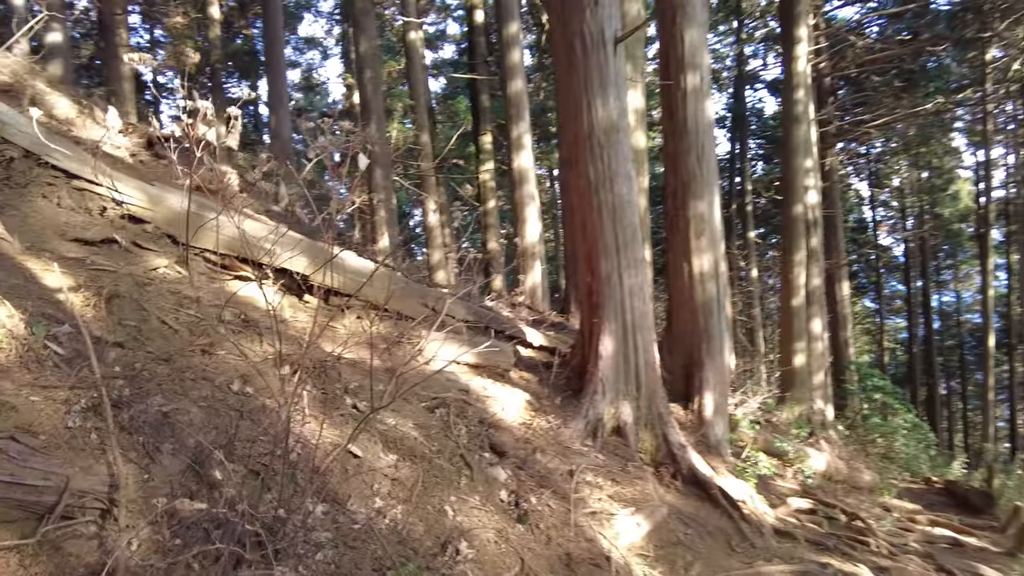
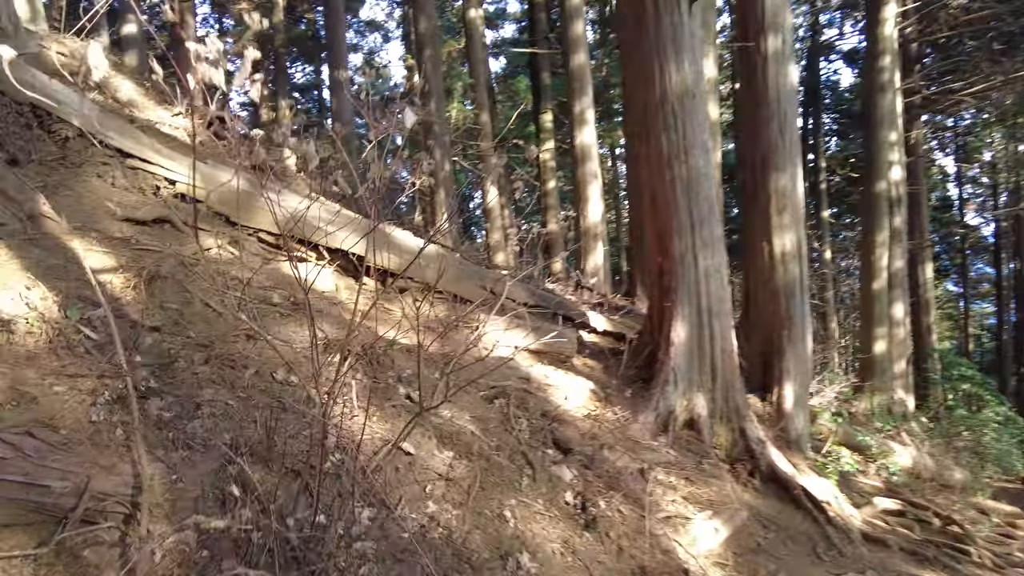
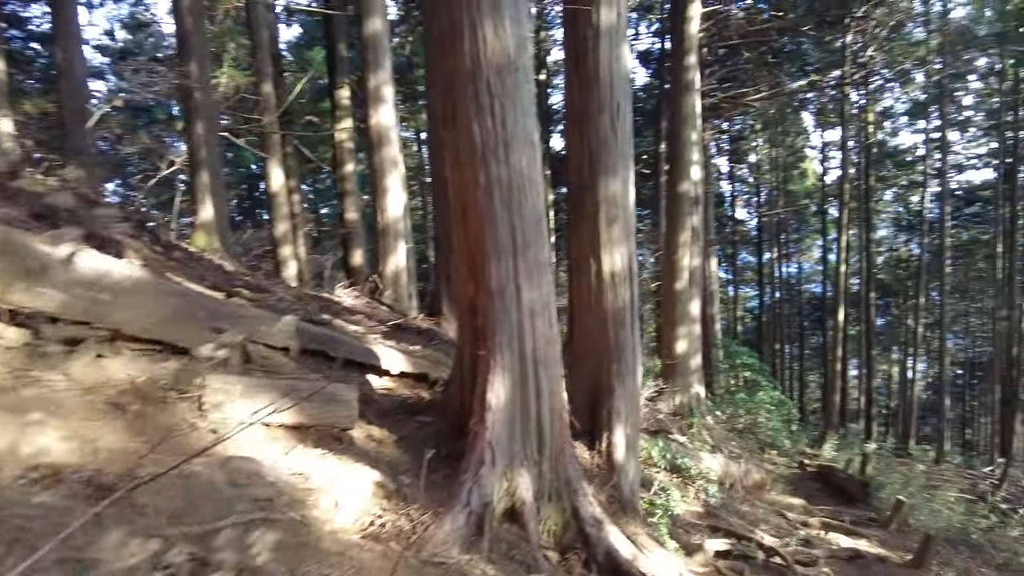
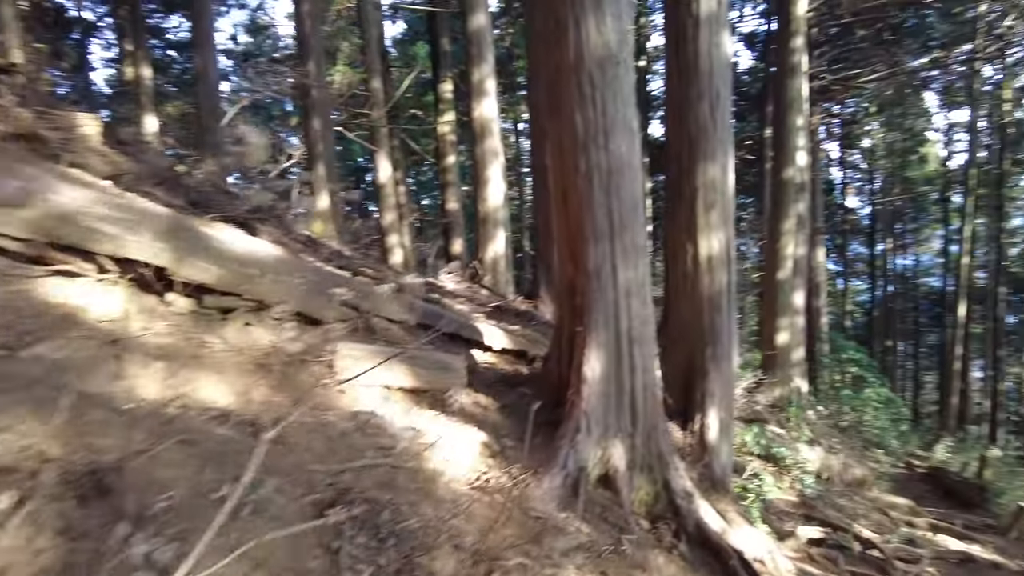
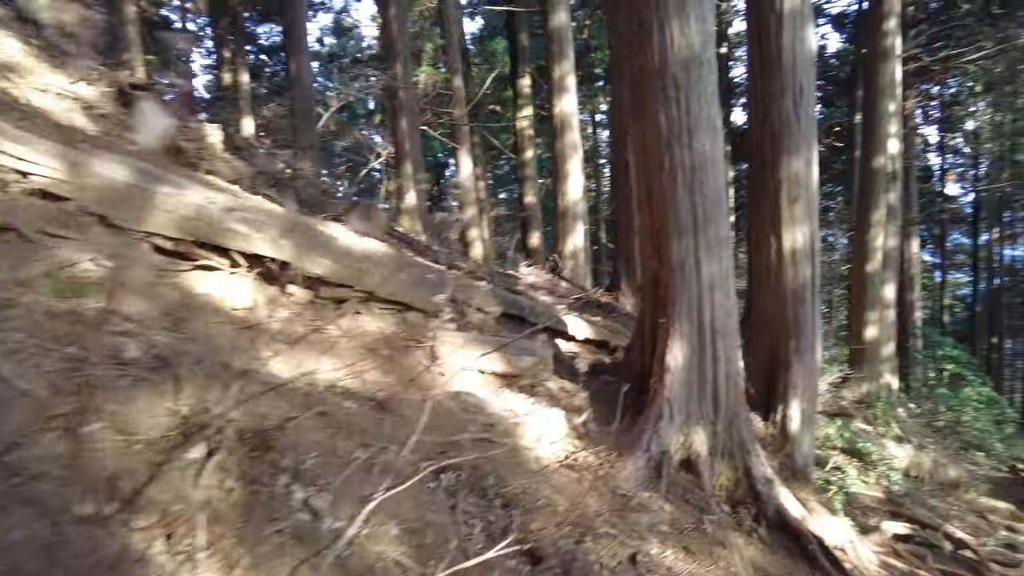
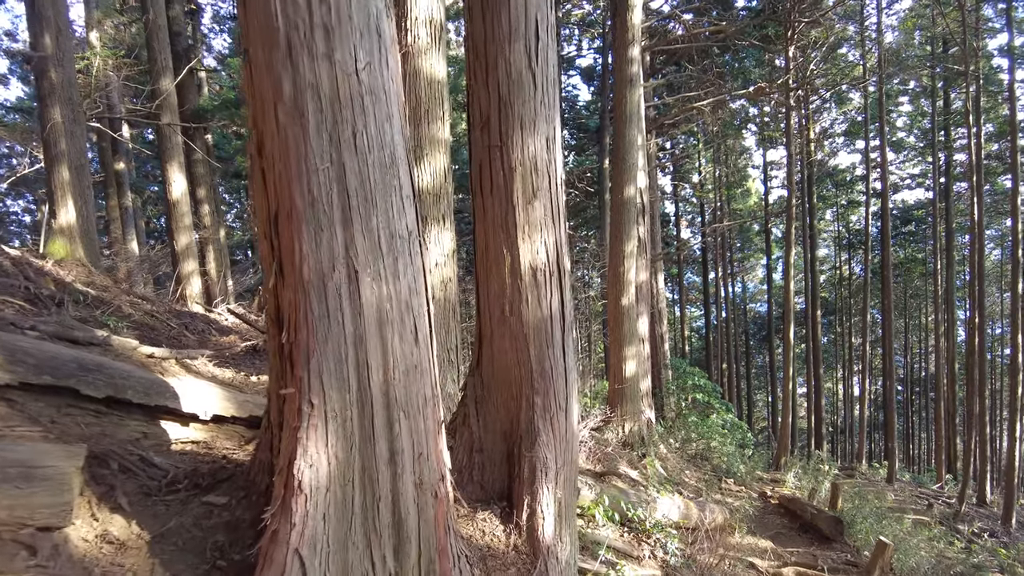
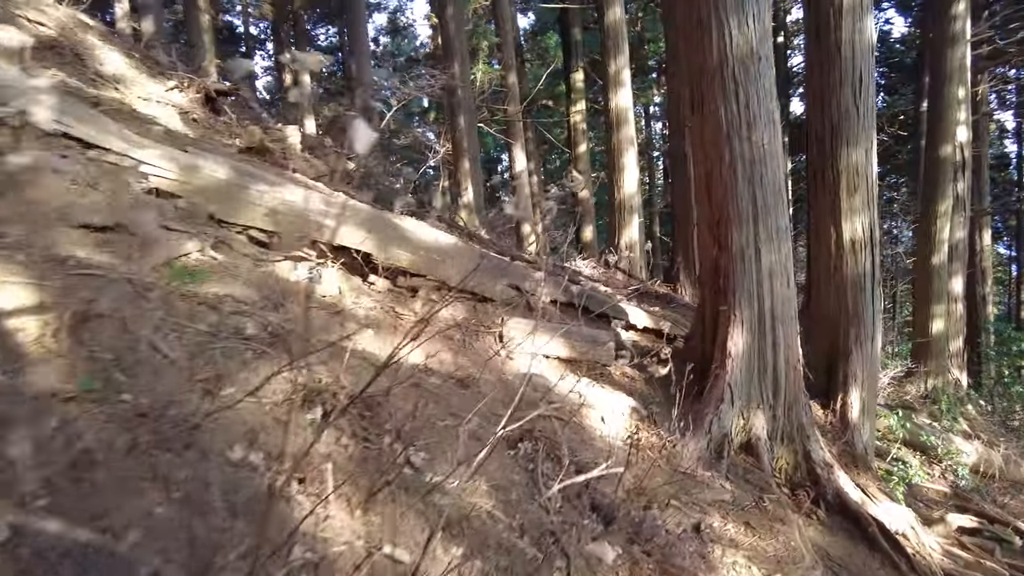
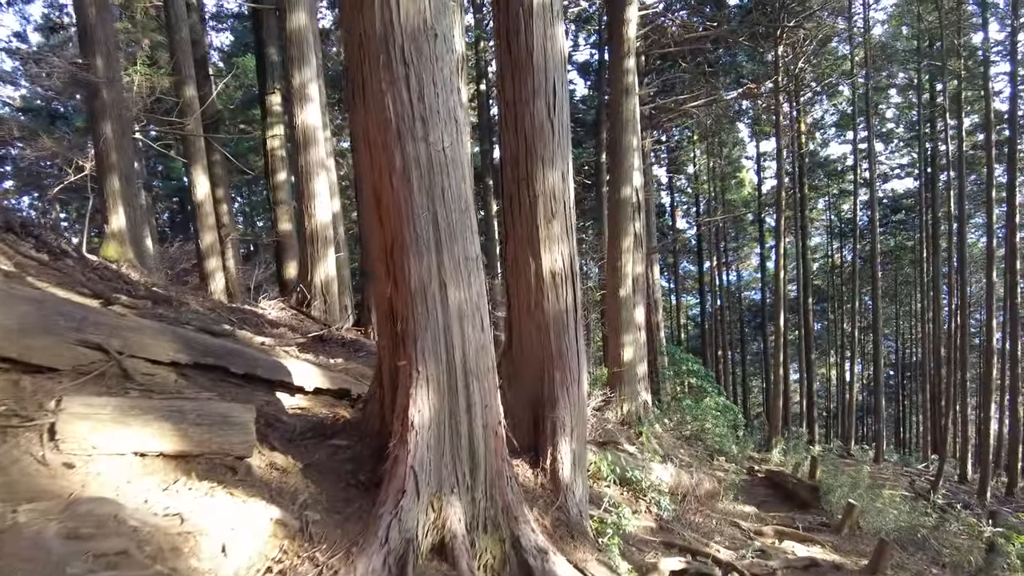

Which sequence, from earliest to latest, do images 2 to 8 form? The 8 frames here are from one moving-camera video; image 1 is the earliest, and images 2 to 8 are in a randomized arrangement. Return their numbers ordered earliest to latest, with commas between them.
2, 7, 5, 4, 3, 8, 6
